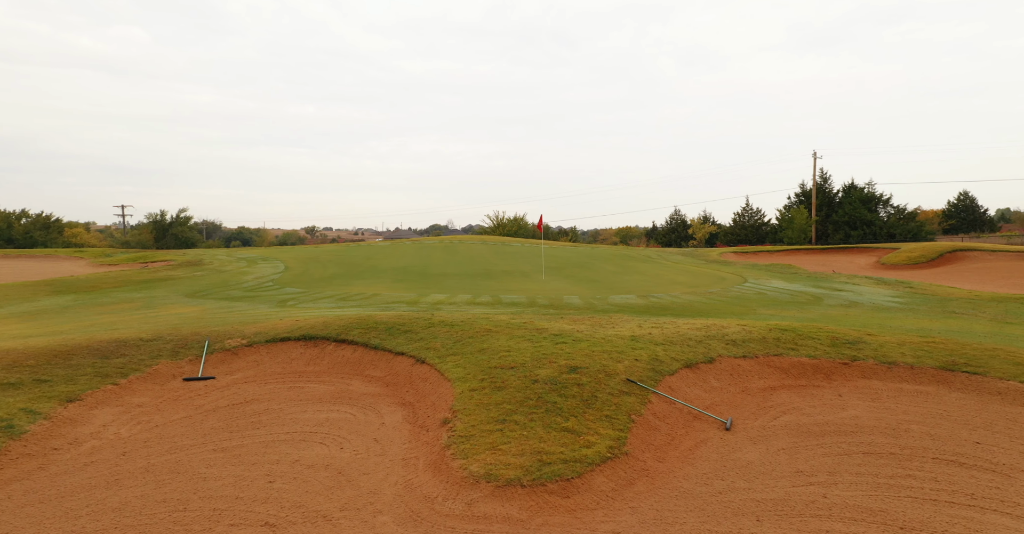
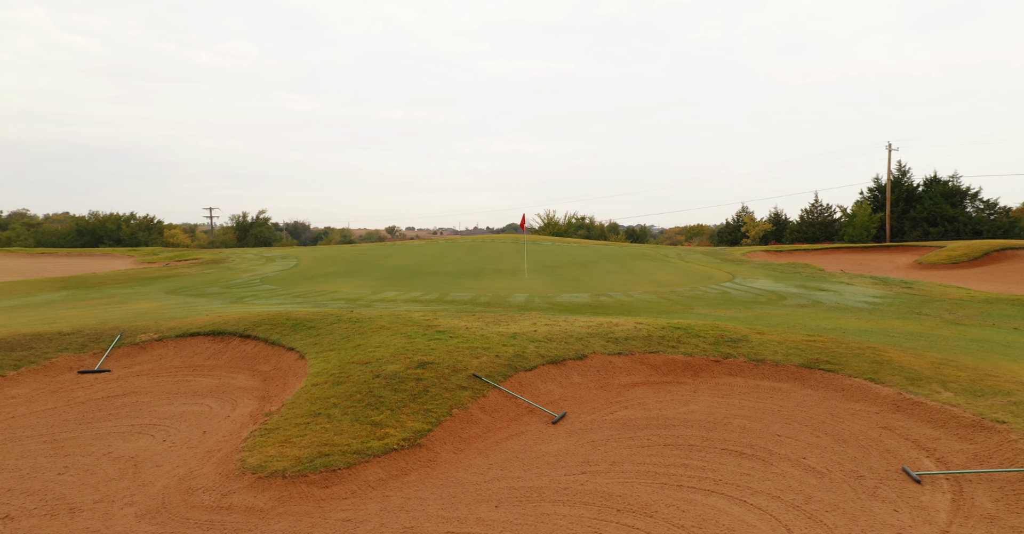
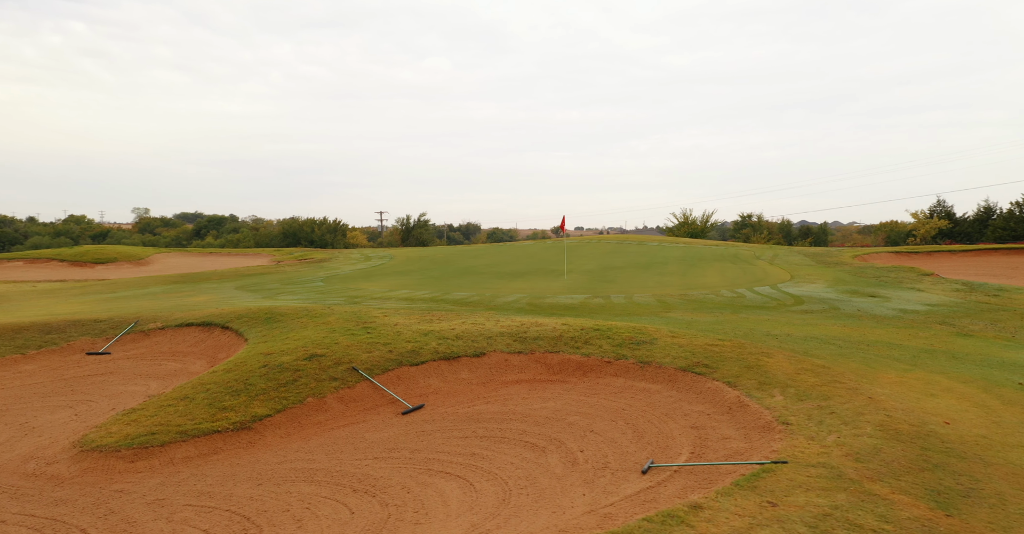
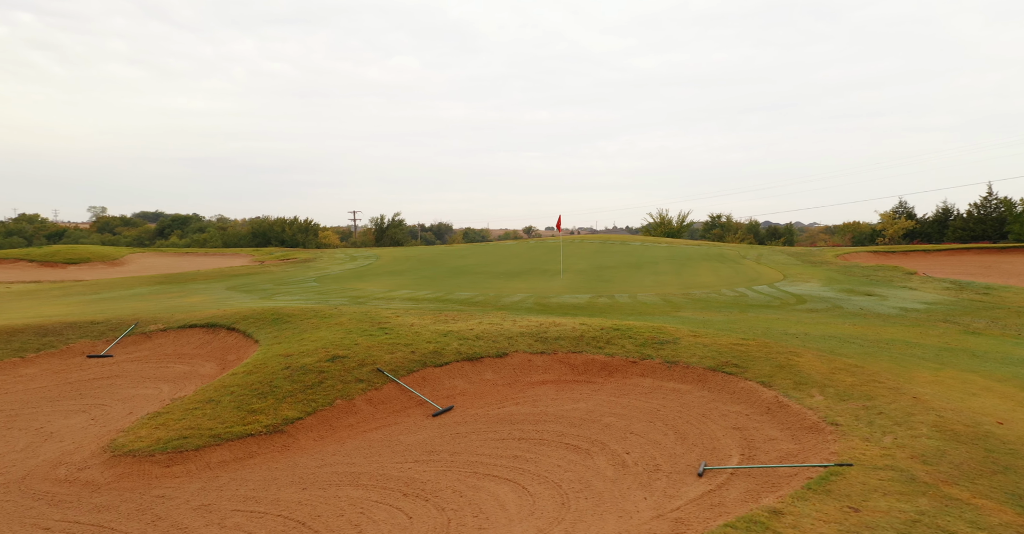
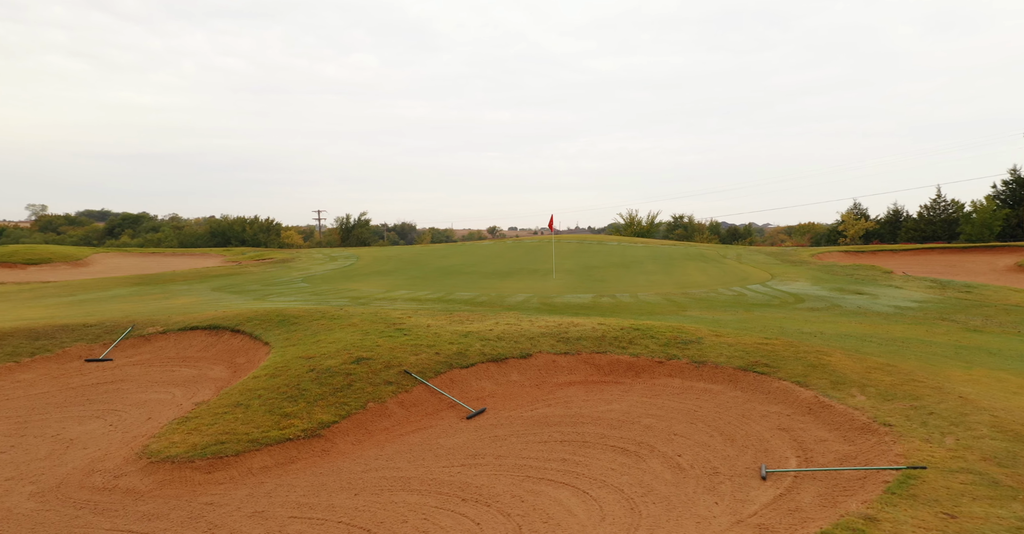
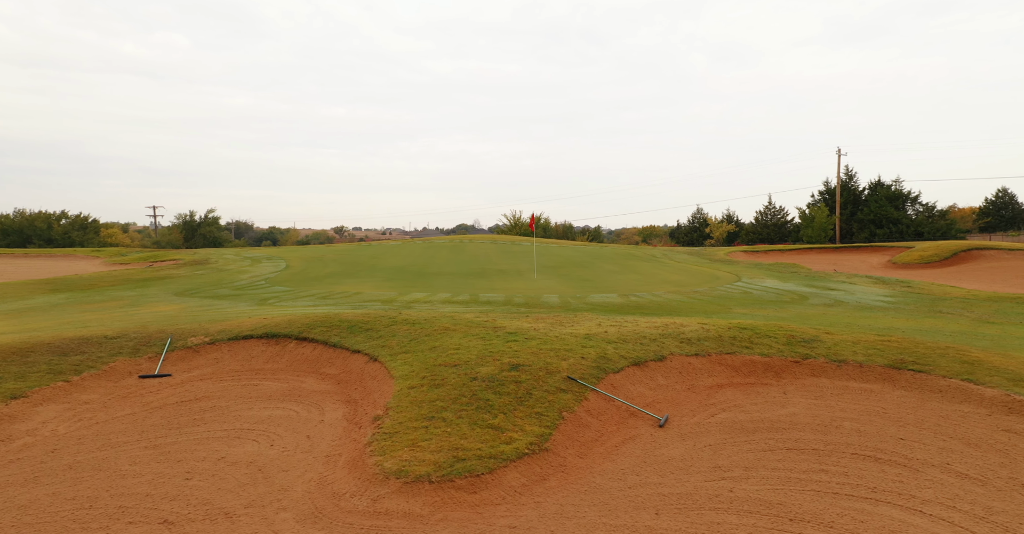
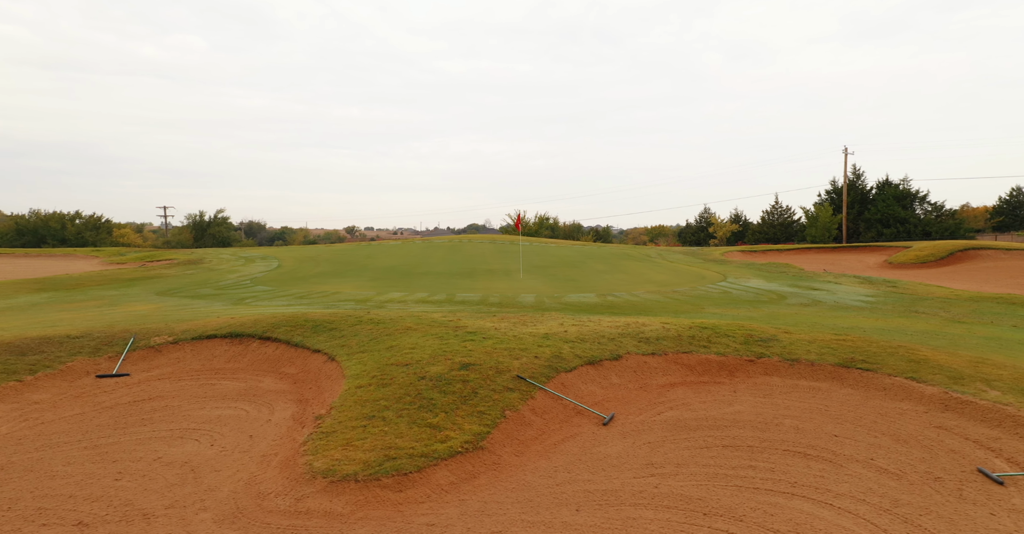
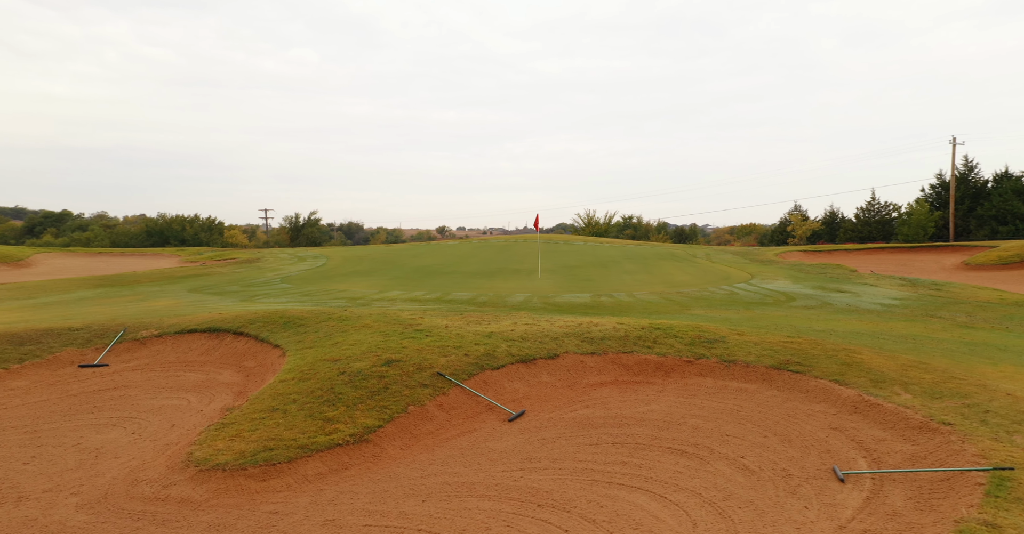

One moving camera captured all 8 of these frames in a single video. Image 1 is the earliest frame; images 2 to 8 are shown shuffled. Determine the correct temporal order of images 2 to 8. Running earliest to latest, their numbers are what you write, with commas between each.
6, 7, 2, 8, 5, 4, 3
